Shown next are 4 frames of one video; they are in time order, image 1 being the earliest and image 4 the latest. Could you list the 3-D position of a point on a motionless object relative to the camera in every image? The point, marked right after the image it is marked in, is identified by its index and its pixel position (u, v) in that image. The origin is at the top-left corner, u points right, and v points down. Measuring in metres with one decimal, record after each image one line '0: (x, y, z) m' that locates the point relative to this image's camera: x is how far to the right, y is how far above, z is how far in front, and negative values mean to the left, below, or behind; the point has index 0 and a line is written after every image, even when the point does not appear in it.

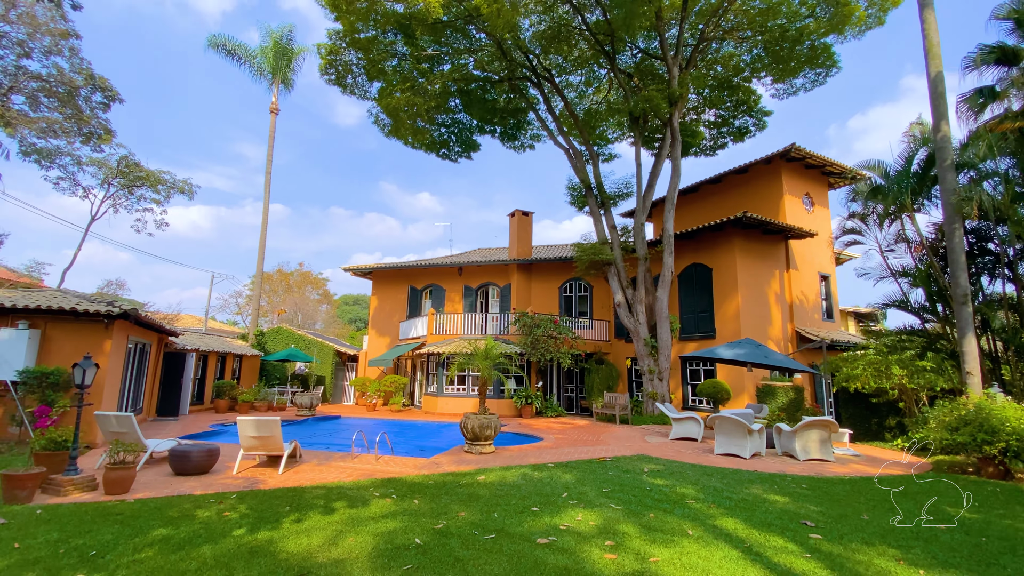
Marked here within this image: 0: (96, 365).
0: (-6.1, -1.1, +7.0) m
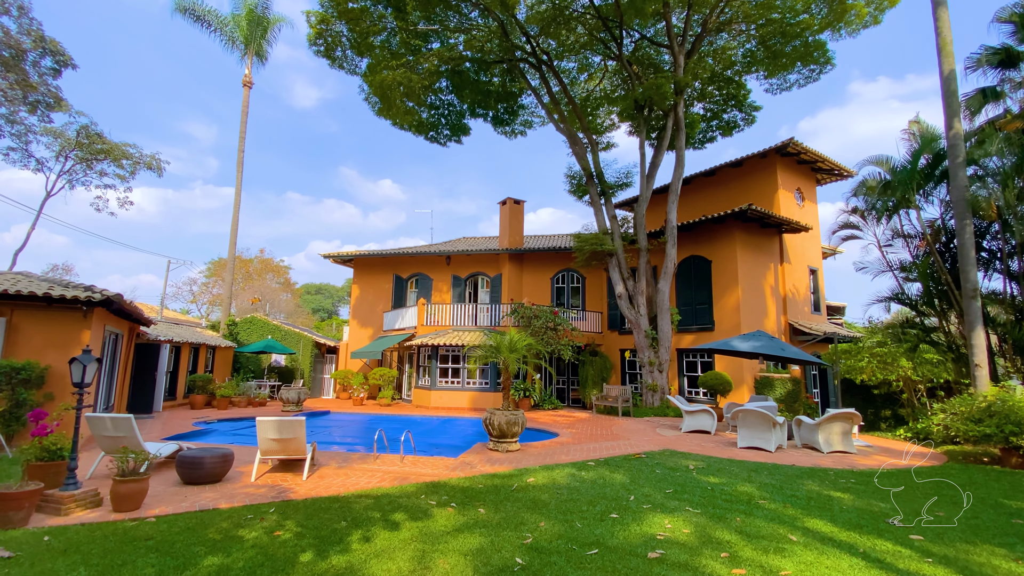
0: (-5.2, -0.9, +6.0) m
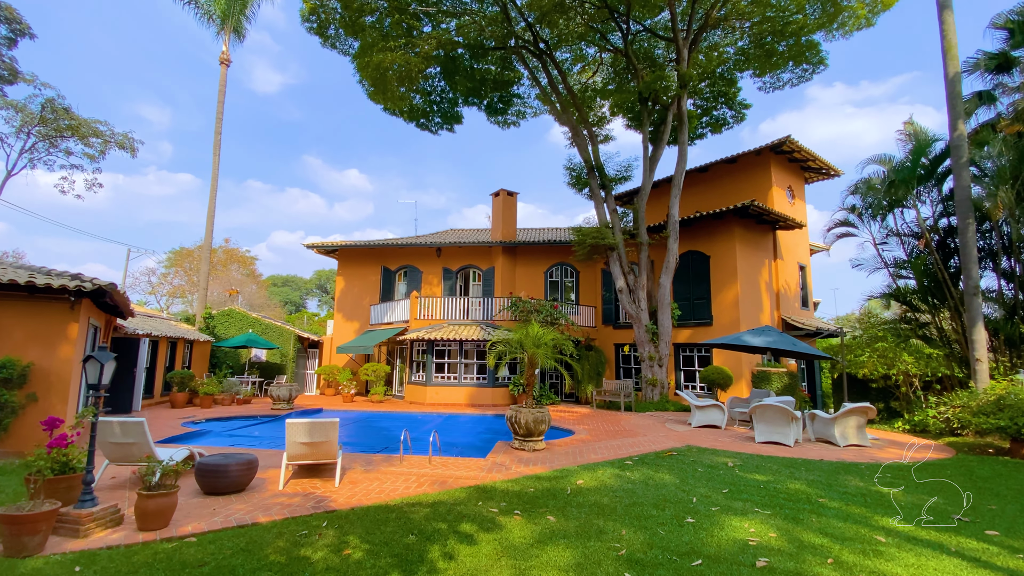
0: (-4.4, -0.8, +5.3) m
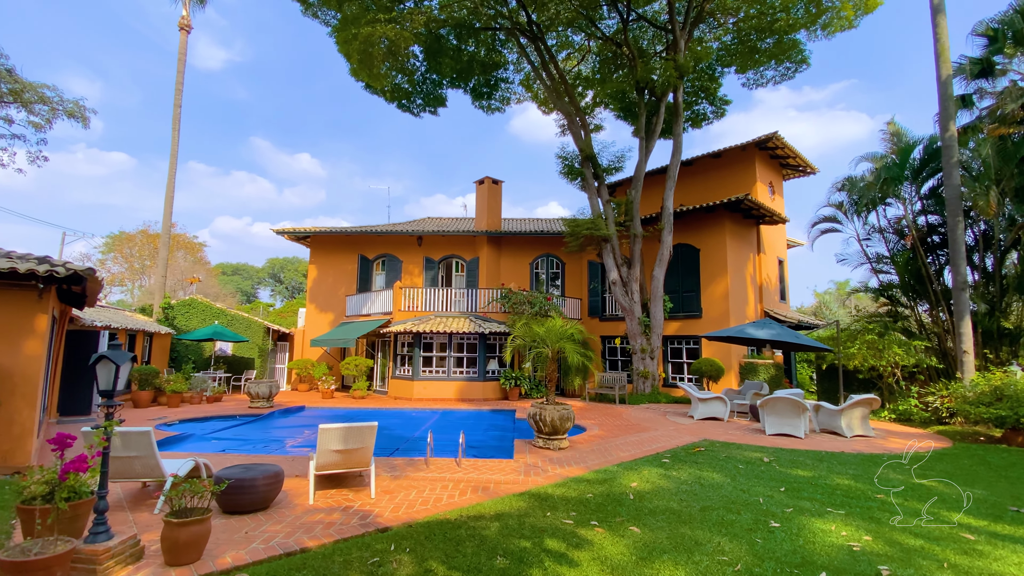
0: (-3.6, -0.6, +4.4) m
